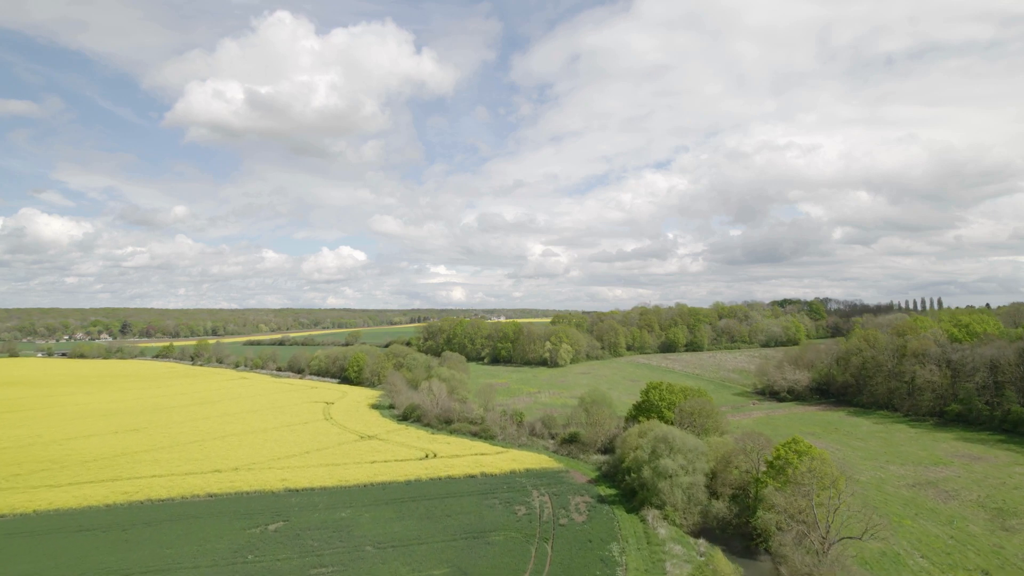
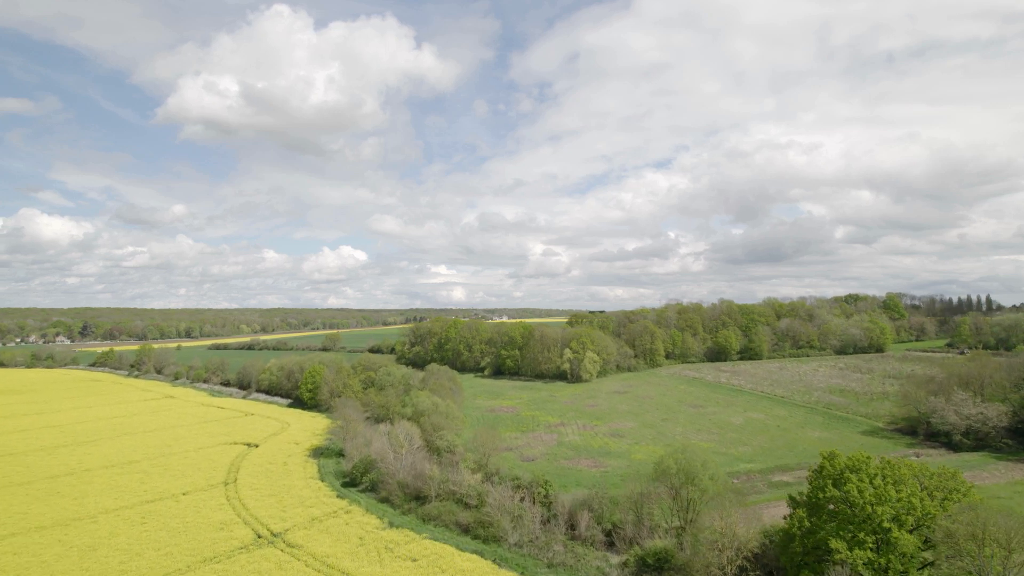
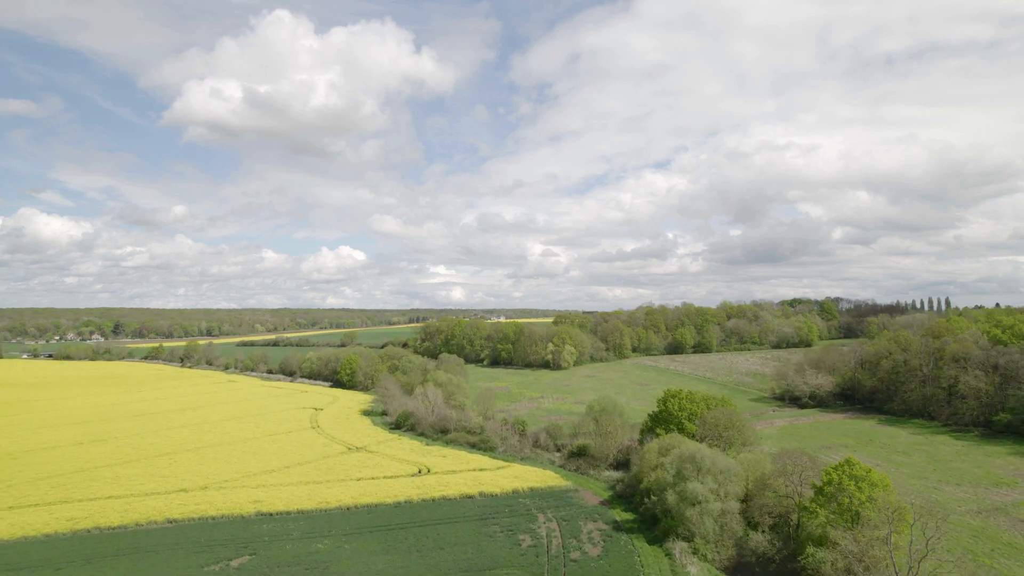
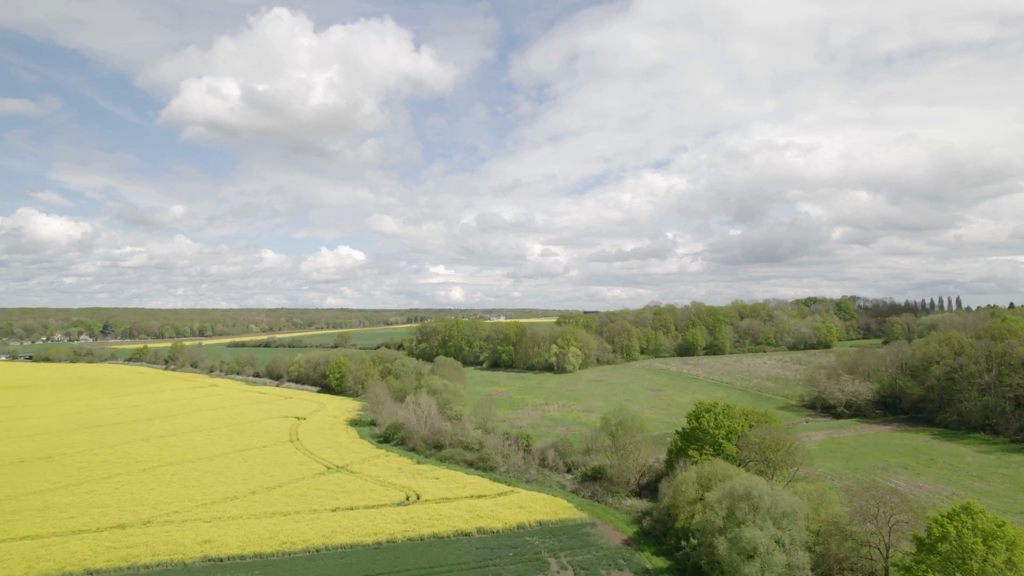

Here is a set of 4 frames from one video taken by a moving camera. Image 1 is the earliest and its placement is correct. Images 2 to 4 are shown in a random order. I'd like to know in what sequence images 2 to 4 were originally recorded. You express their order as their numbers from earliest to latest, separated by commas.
3, 4, 2
